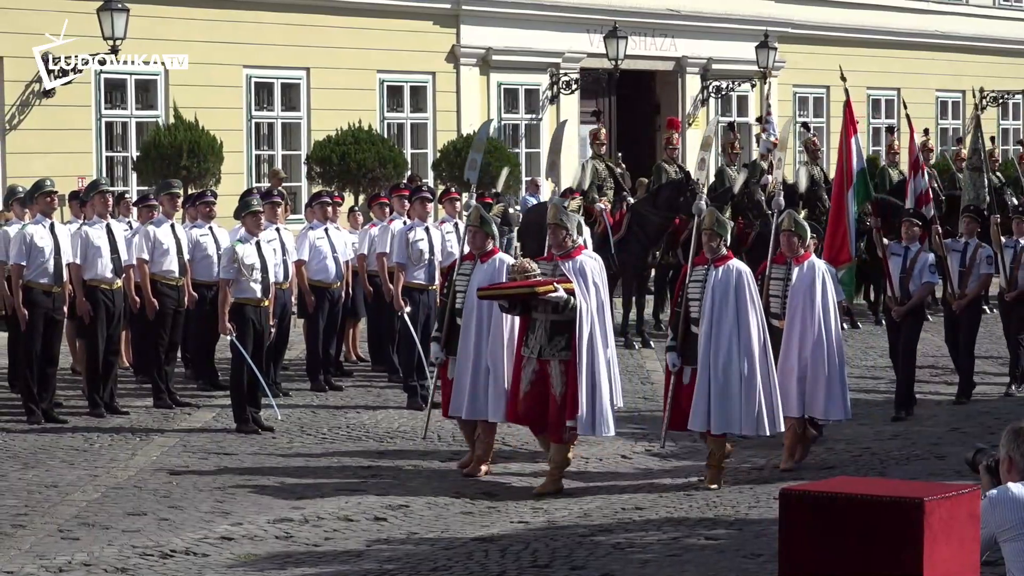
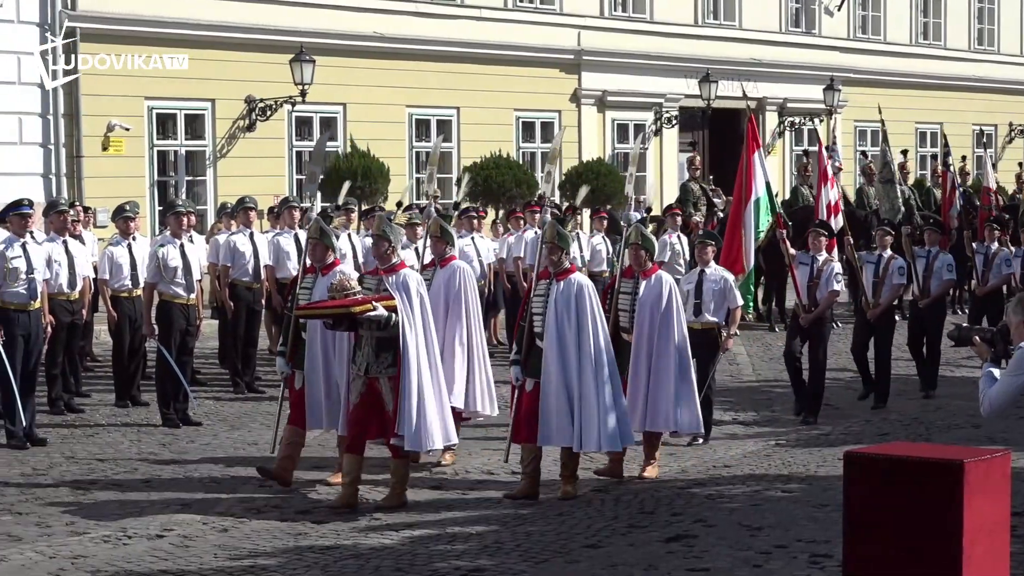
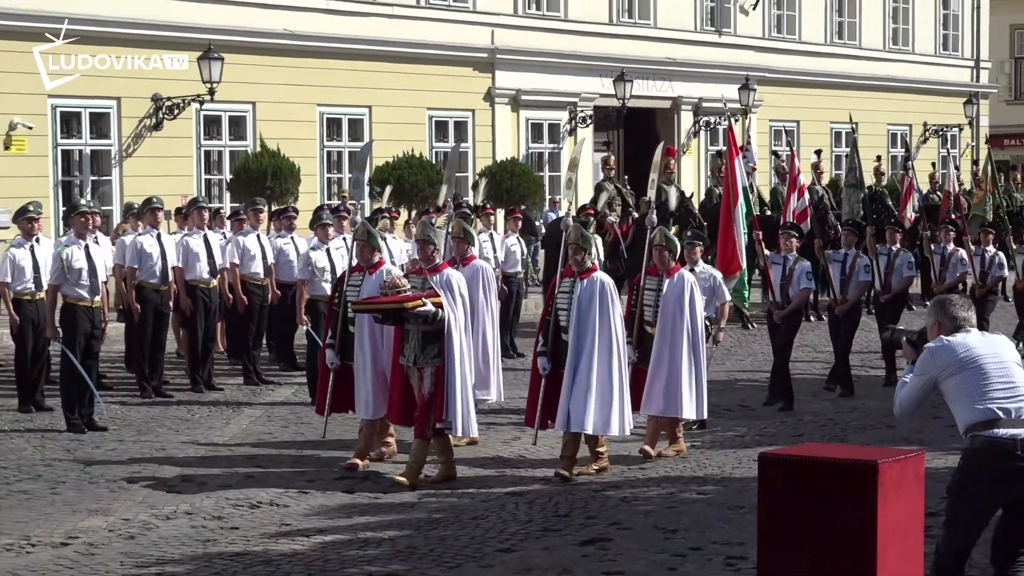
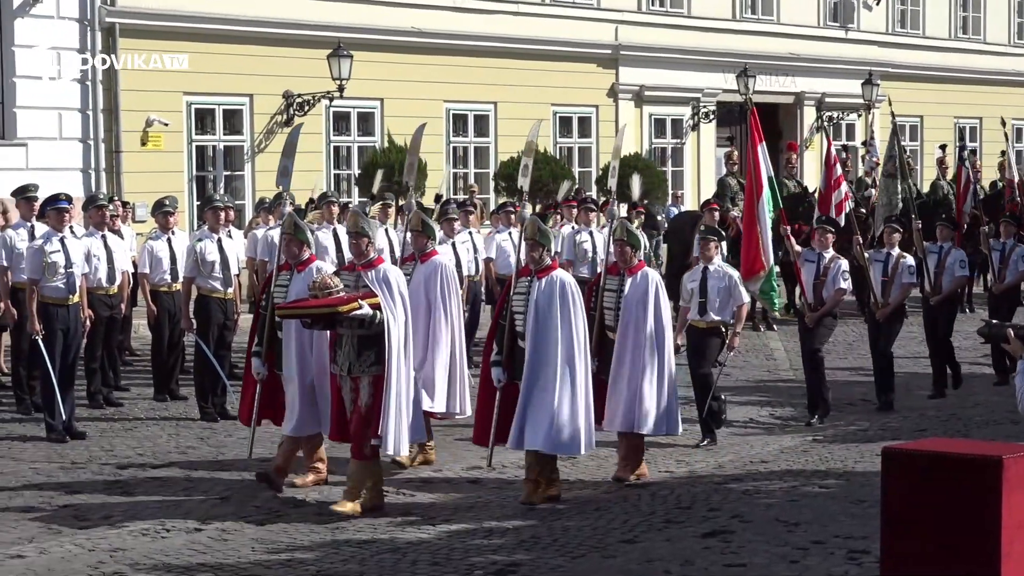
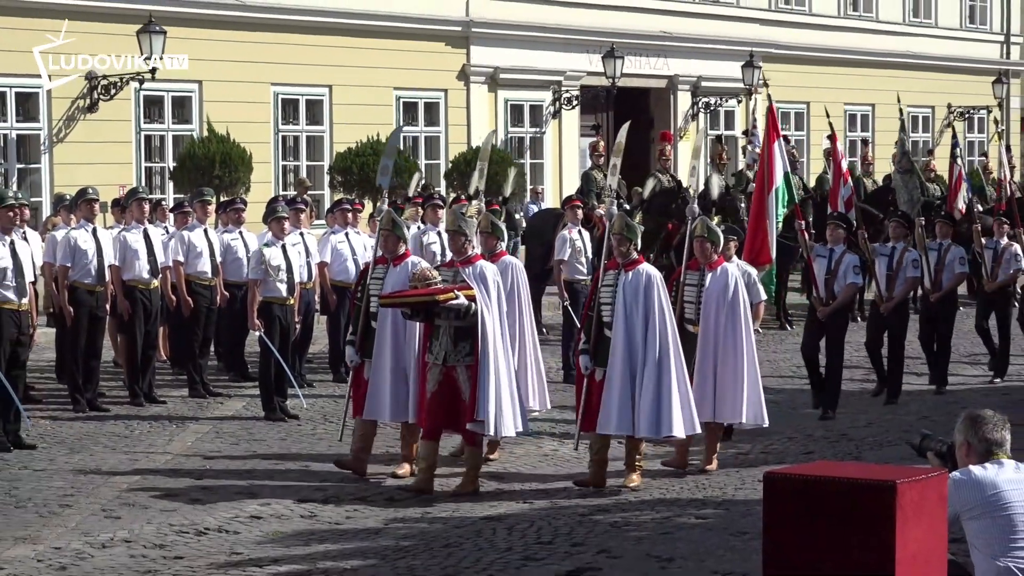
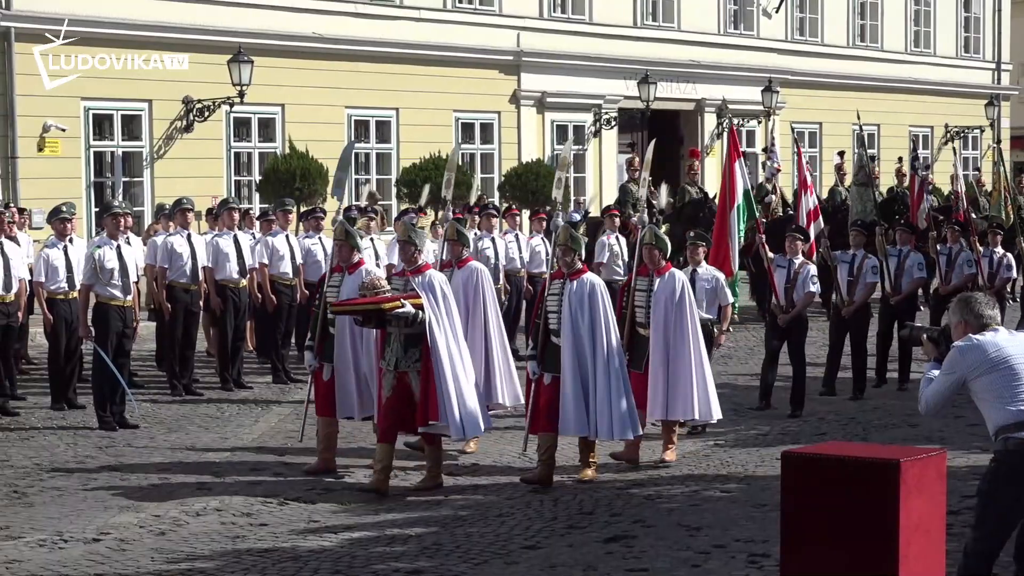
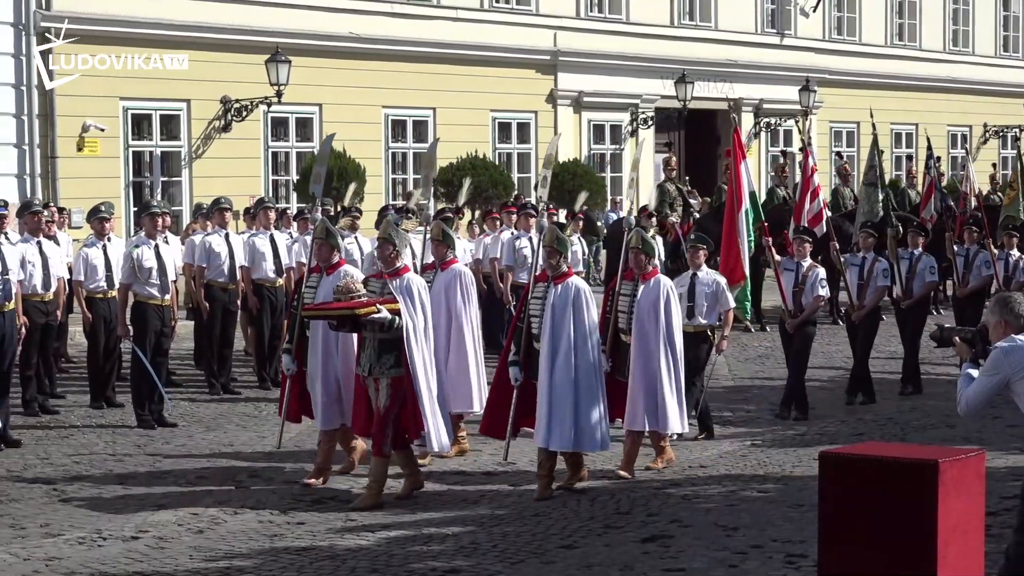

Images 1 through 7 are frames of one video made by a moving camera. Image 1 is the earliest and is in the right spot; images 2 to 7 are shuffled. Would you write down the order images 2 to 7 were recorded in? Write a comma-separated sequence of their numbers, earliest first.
5, 3, 6, 7, 2, 4
